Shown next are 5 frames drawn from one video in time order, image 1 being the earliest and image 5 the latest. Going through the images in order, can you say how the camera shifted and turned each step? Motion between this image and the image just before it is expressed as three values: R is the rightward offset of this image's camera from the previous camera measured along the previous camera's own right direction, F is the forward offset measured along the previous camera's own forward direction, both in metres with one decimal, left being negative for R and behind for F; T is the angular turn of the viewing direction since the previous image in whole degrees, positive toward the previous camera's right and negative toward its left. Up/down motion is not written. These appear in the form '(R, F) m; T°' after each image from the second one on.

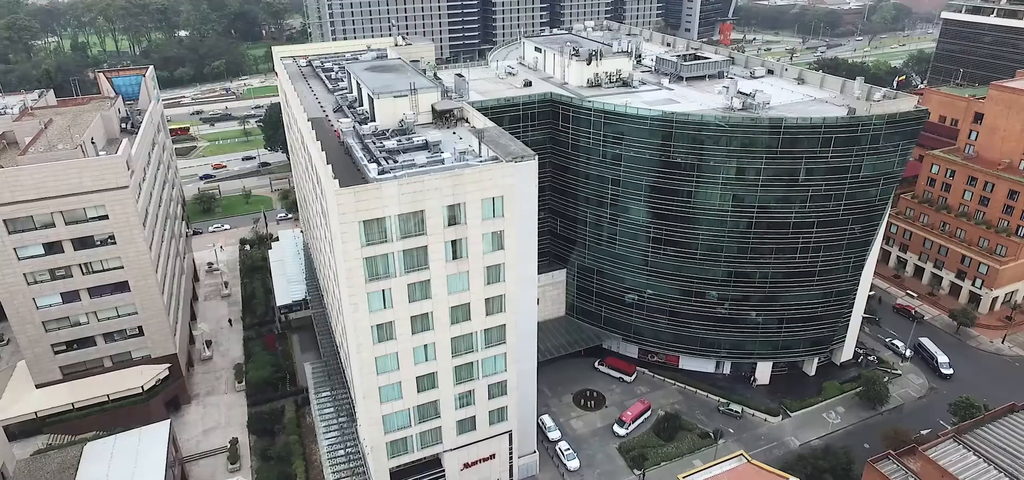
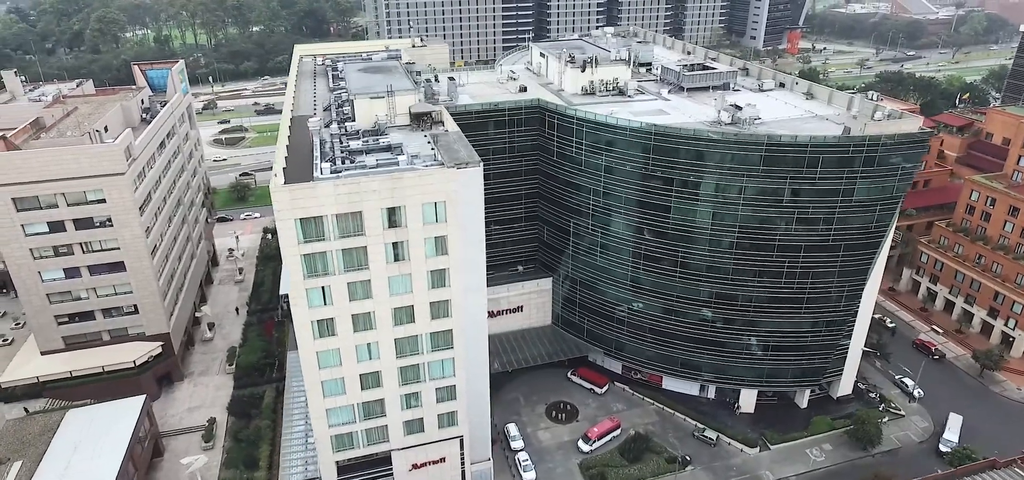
(+8.8, +0.8) m; -6°
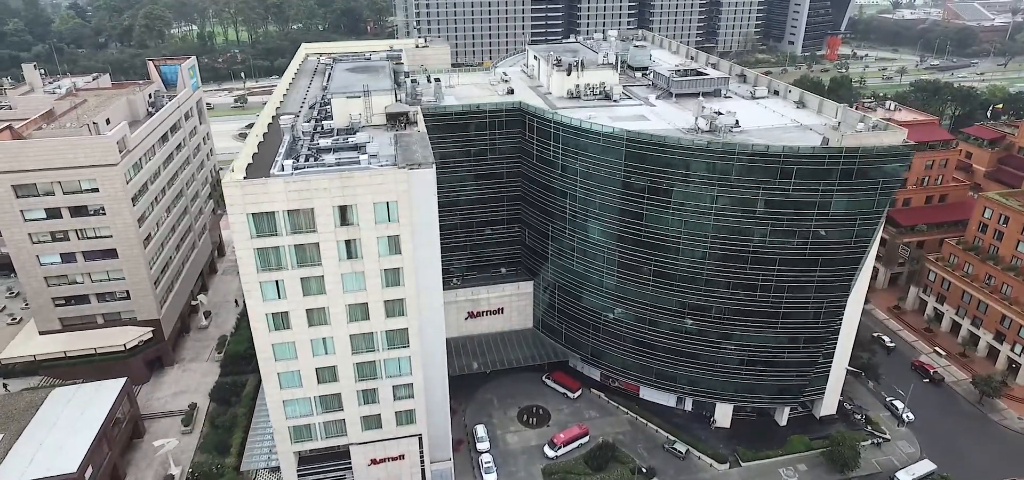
(+6.4, +0.2) m; -4°
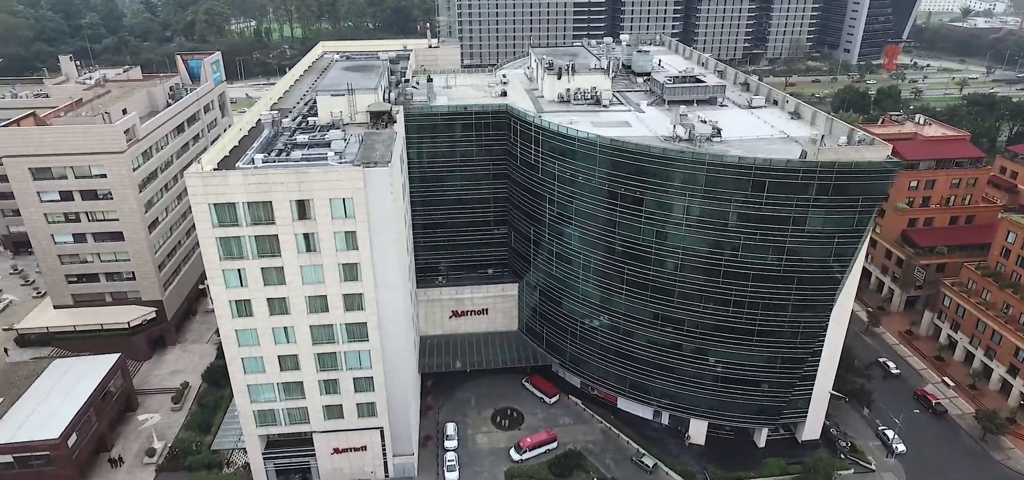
(+7.3, +0.1) m; -5°
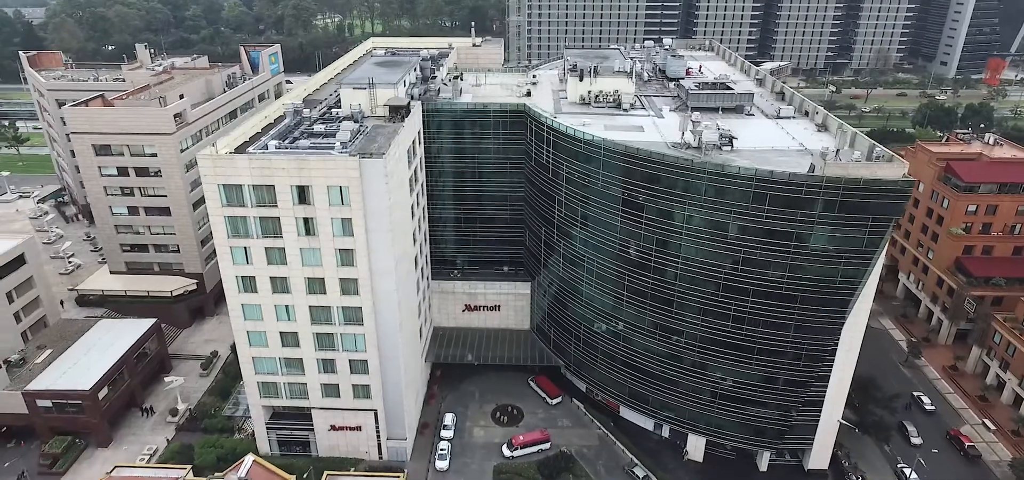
(+6.5, -0.1) m; -7°
